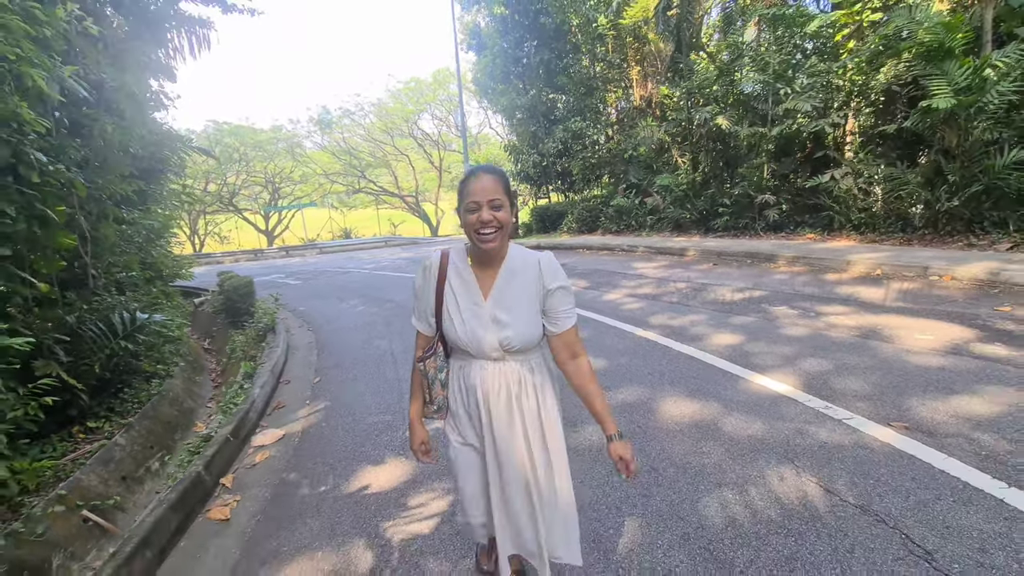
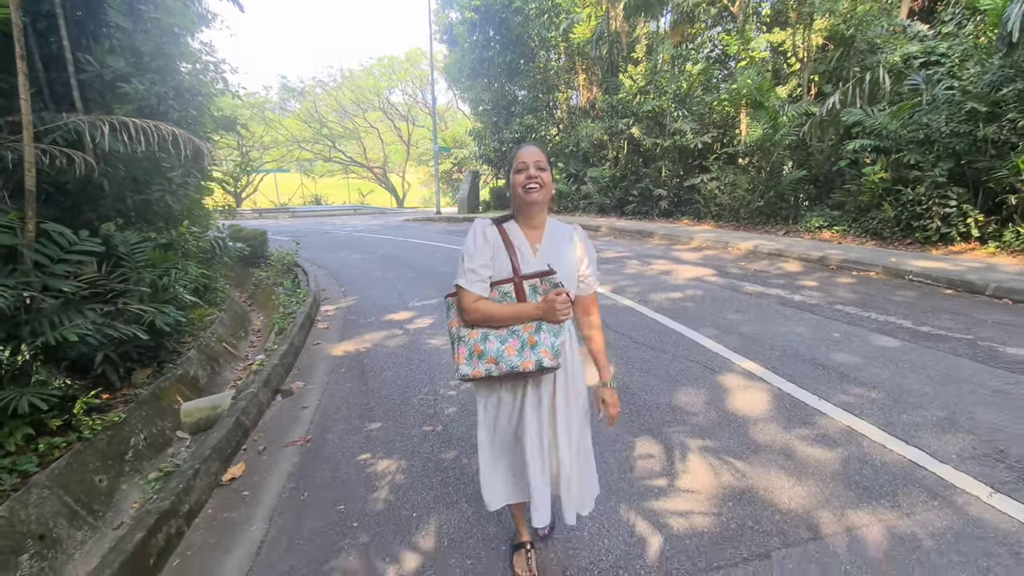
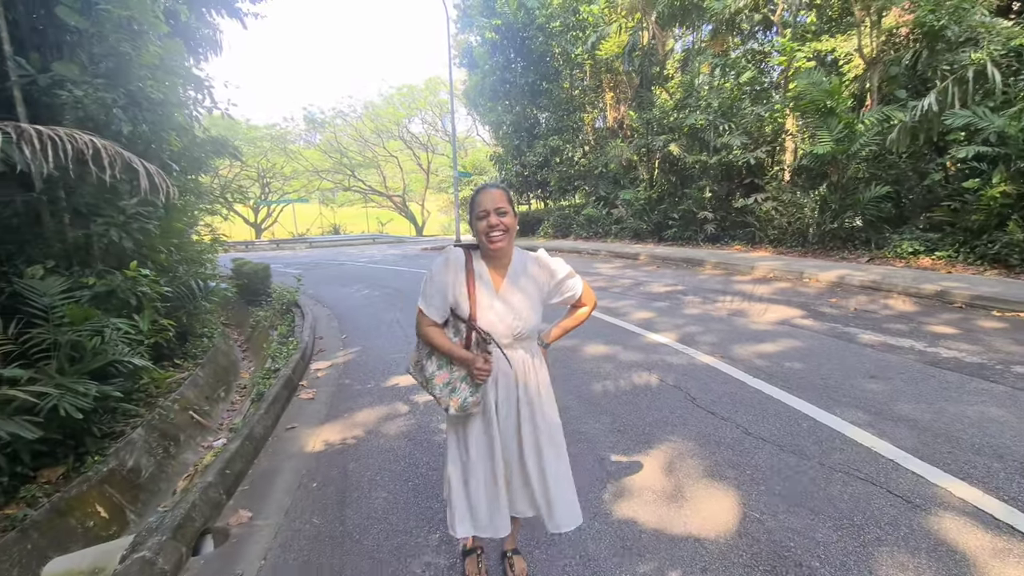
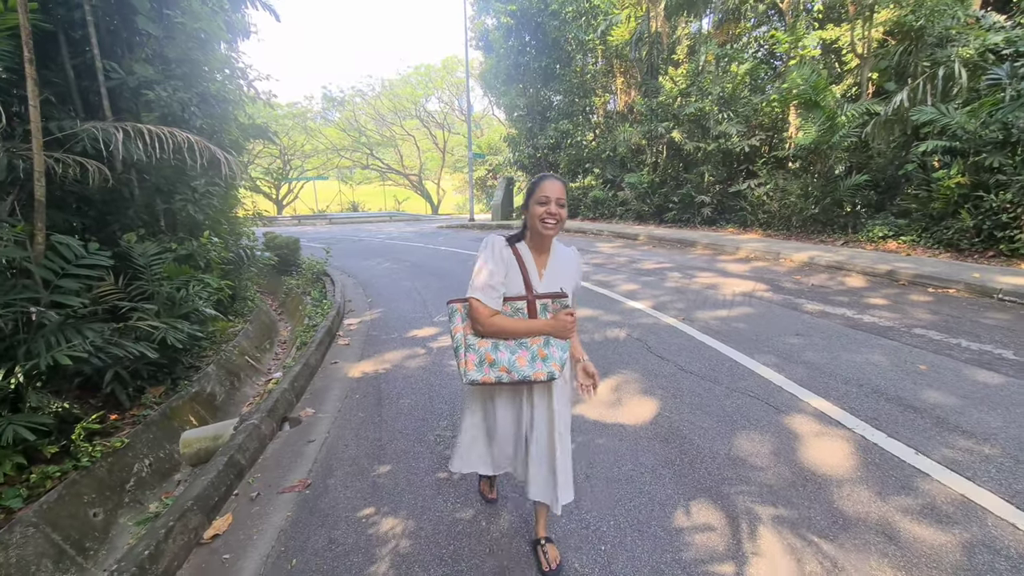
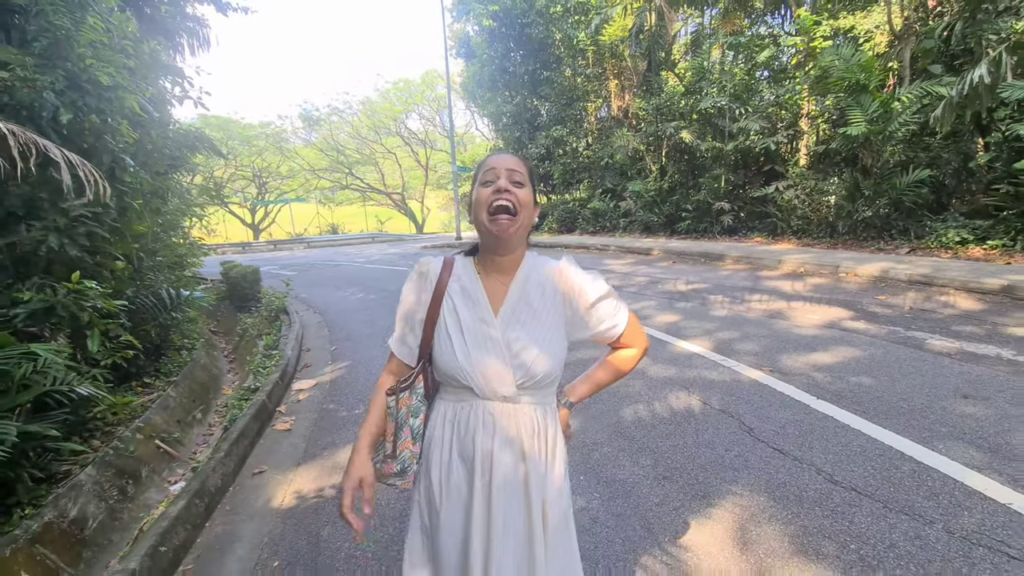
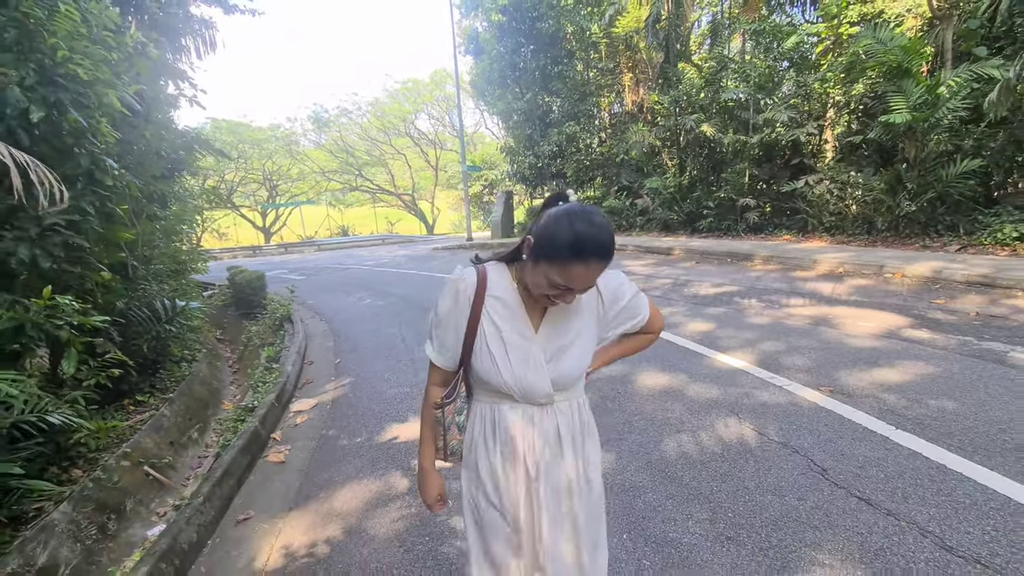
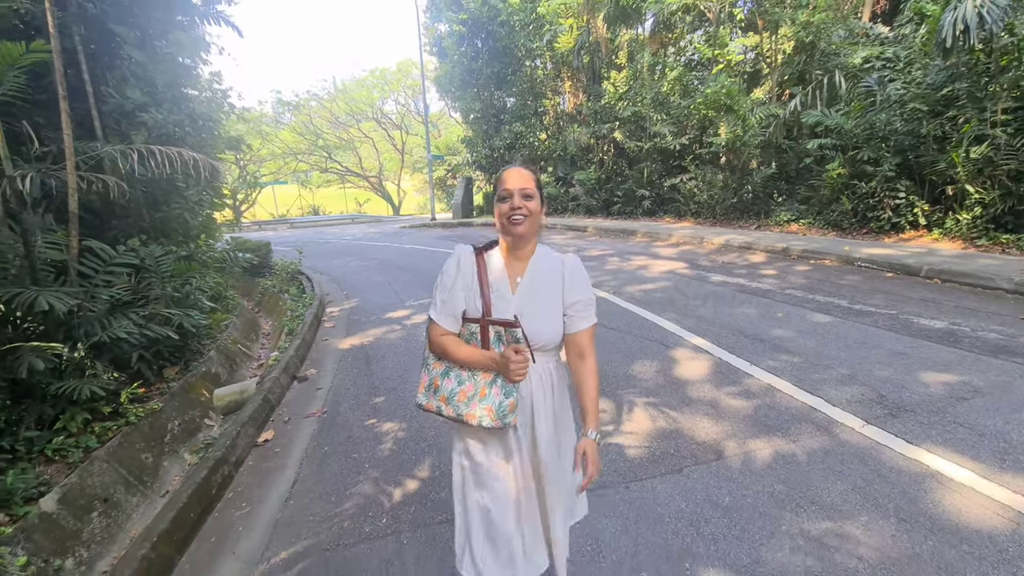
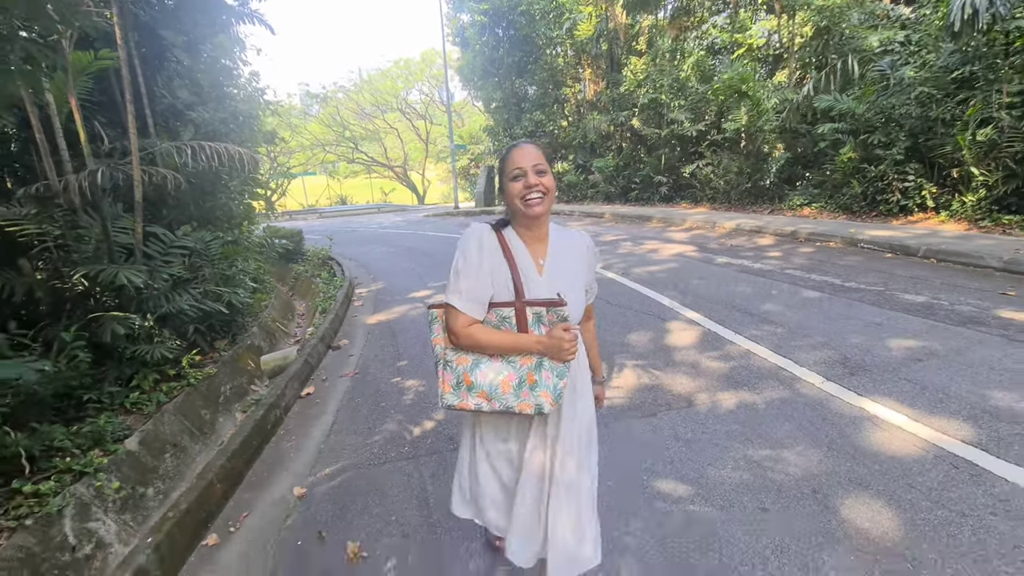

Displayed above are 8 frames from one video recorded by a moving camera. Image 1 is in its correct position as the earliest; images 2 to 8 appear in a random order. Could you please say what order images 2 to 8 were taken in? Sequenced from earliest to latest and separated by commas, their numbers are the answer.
6, 5, 3, 4, 2, 7, 8
